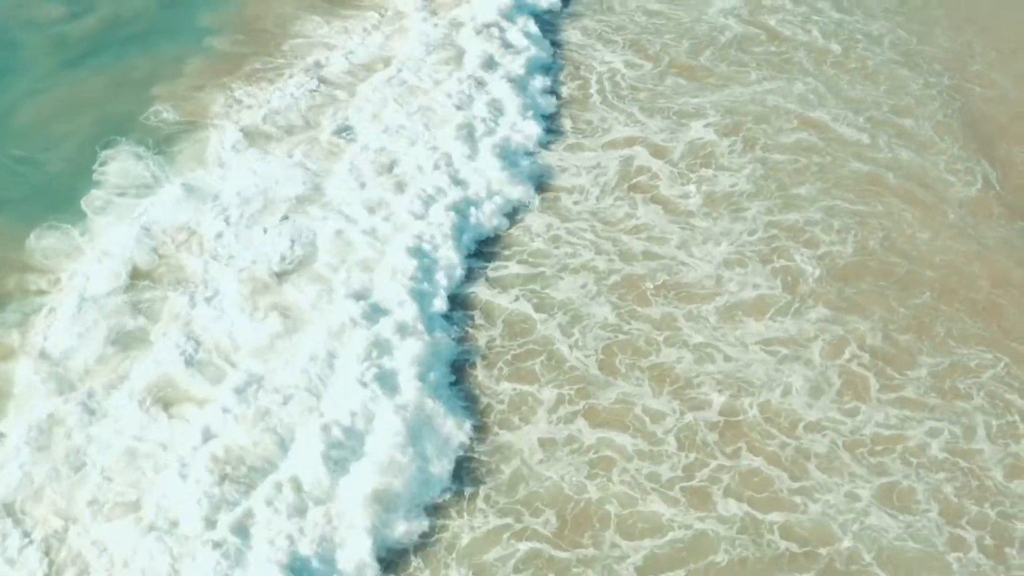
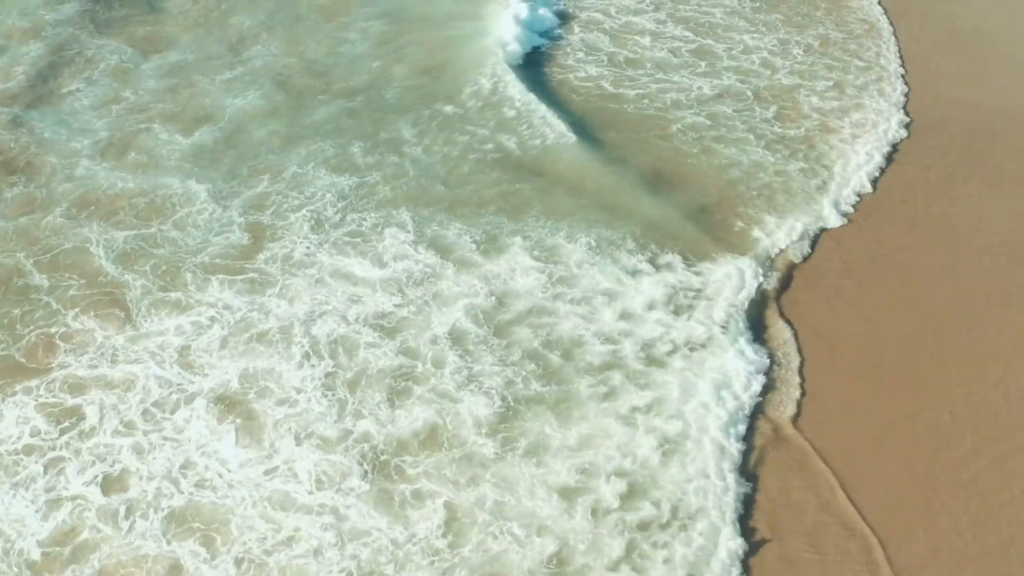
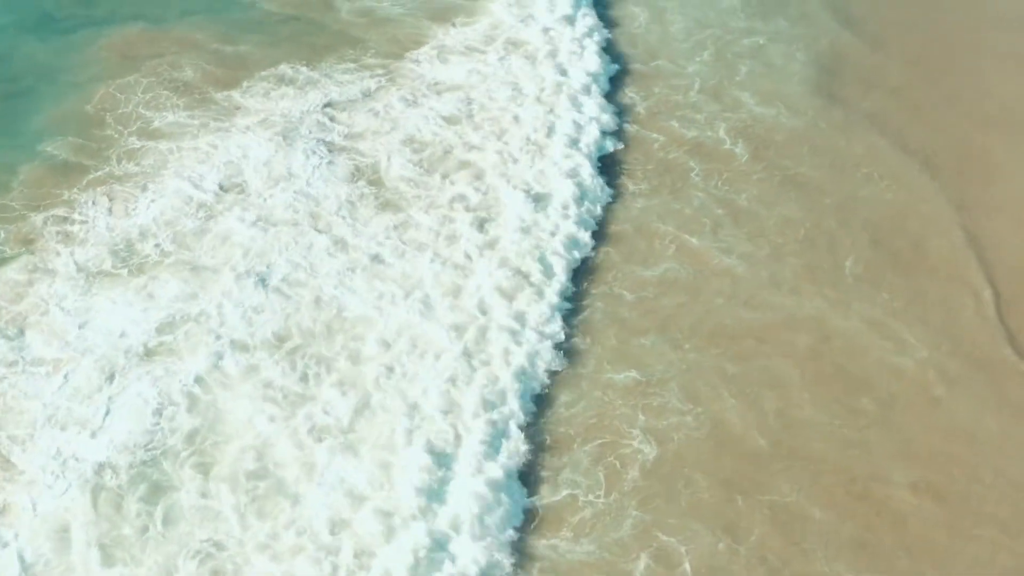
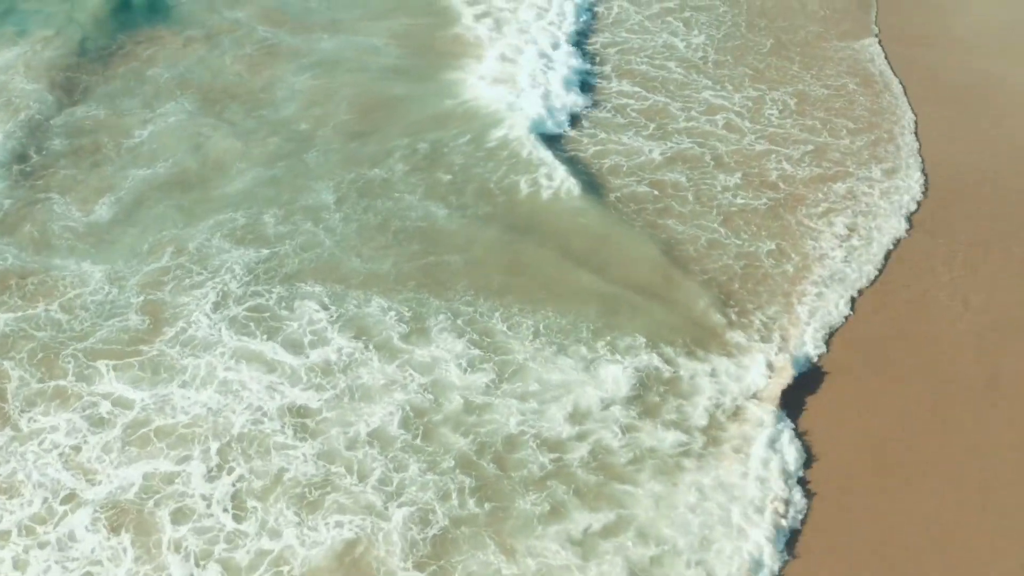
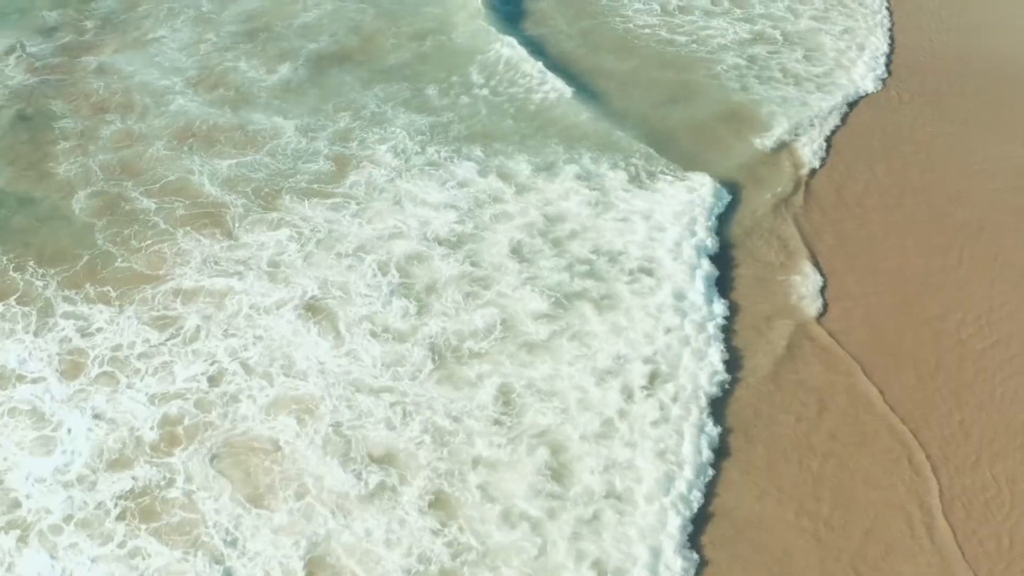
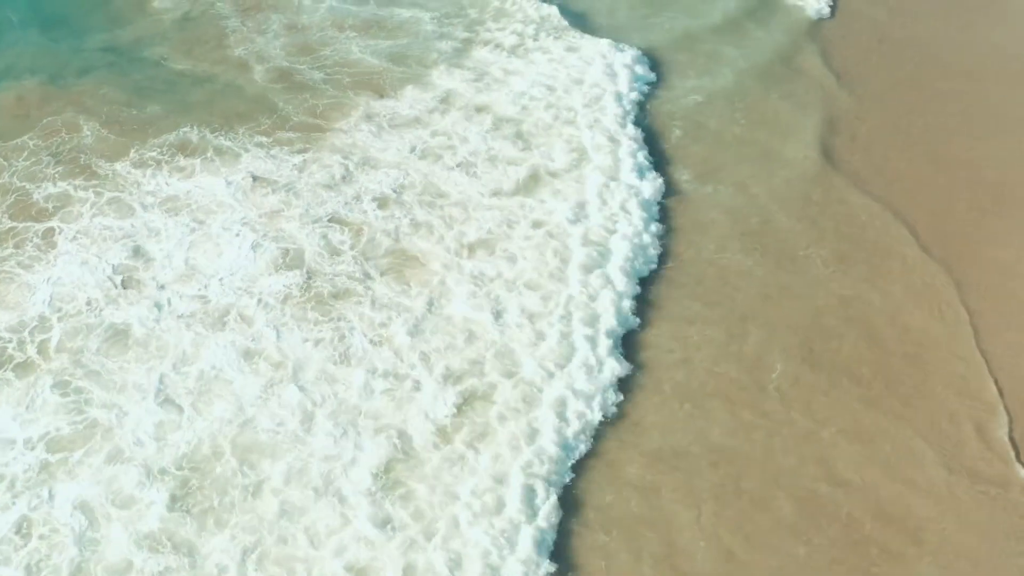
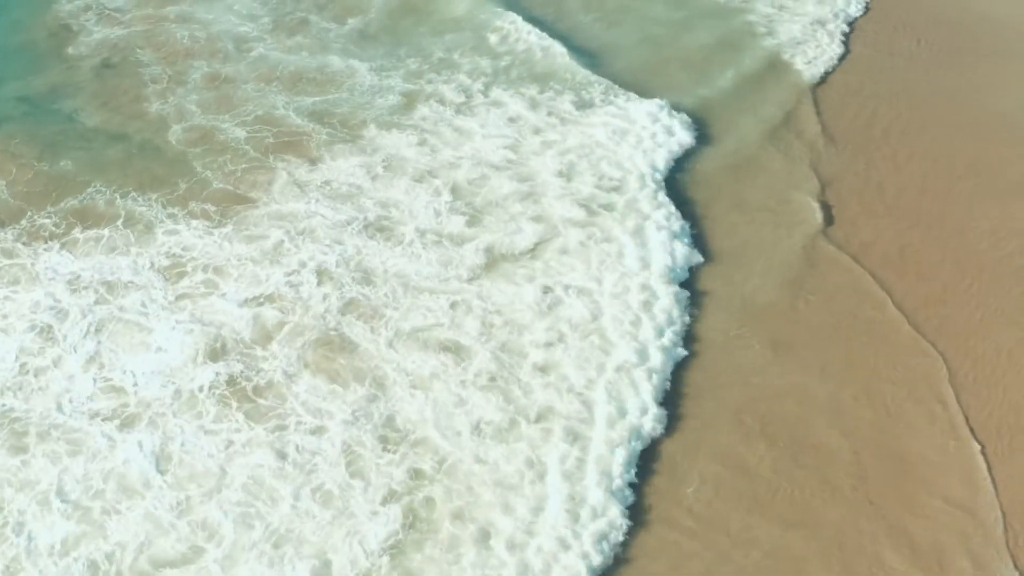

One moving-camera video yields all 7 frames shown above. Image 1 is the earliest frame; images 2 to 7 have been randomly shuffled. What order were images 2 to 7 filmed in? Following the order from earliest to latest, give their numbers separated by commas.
3, 6, 7, 5, 2, 4
